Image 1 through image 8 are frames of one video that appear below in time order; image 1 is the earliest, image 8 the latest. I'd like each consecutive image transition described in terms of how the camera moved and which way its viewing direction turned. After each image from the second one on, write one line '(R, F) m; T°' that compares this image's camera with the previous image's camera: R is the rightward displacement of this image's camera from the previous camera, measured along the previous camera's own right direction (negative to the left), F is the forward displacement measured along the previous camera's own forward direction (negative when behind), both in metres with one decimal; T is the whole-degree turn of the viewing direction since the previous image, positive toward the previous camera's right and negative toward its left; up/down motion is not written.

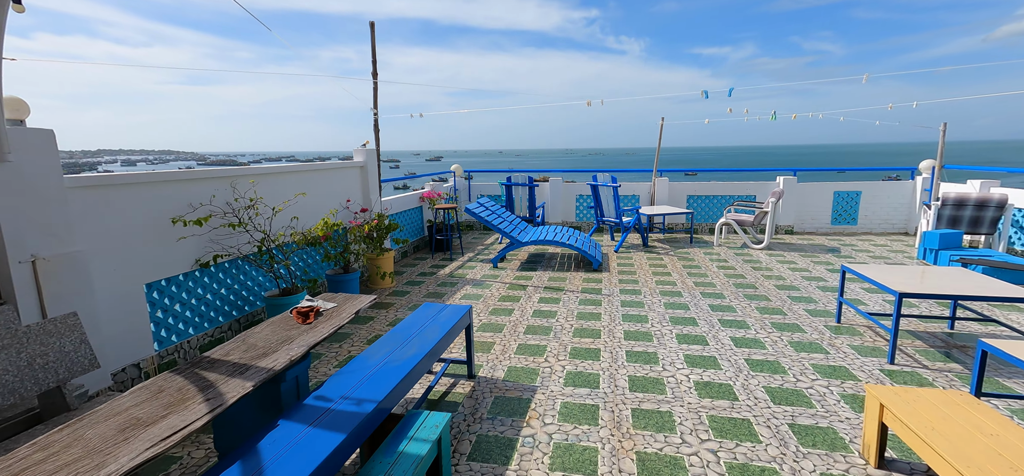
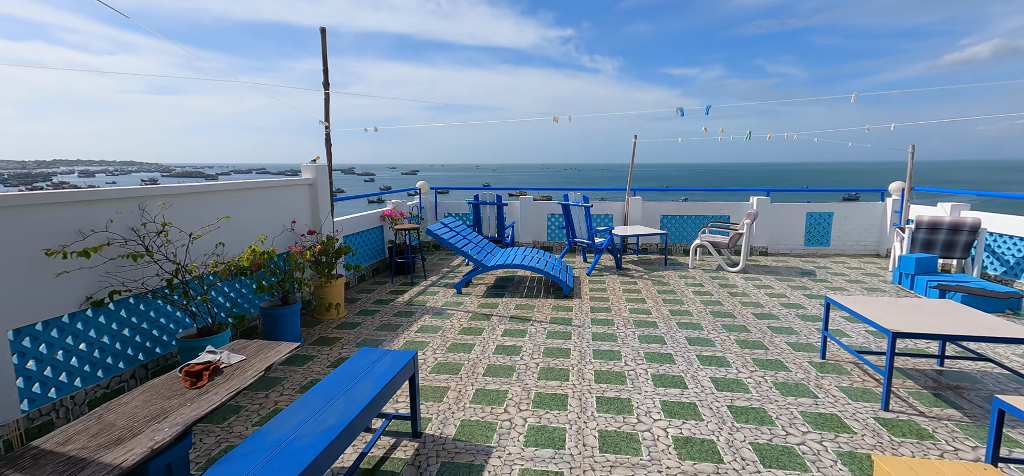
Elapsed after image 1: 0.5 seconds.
(+0.1, +0.3) m; +3°
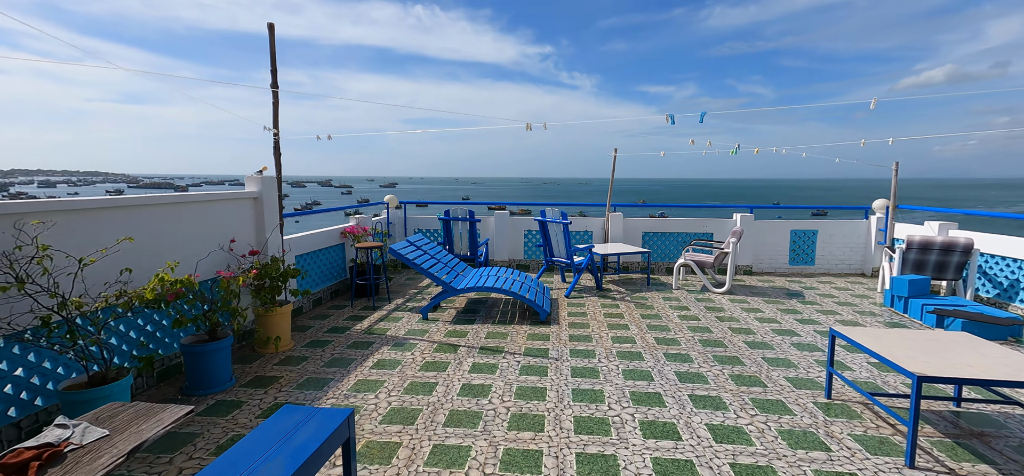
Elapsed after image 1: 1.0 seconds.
(+0.1, +0.4) m; +3°
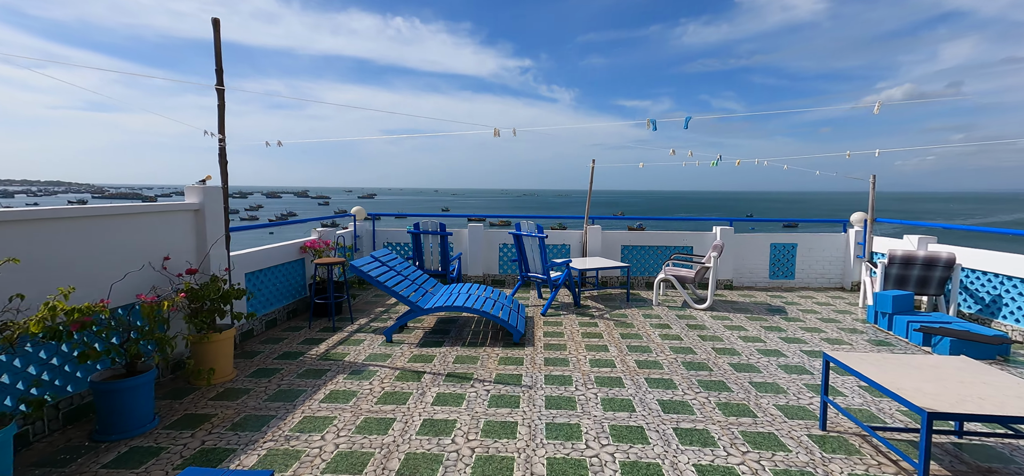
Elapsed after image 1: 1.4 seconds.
(+0.1, +0.2) m; +3°
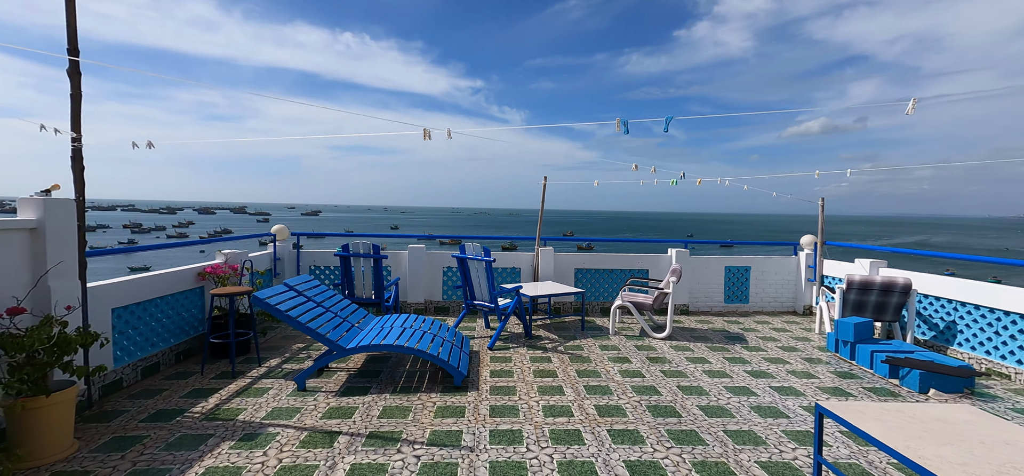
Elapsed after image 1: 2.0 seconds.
(+0.1, +0.5) m; +6°
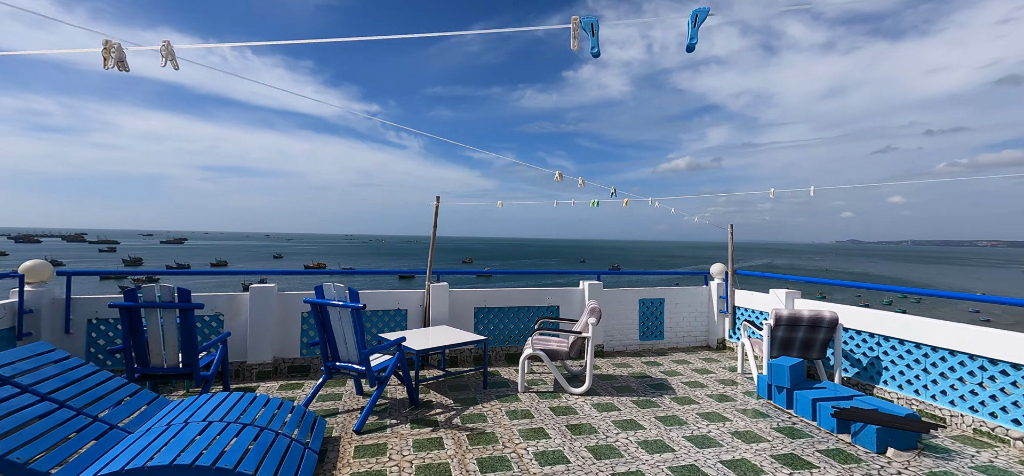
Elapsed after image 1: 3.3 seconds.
(+0.1, +0.9) m; +13°
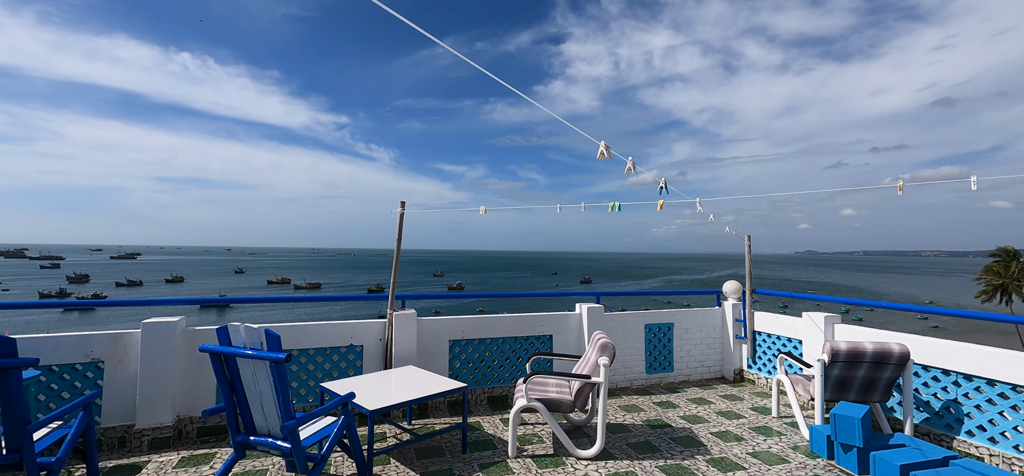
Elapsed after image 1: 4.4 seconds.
(-0.1, +0.8) m; +4°
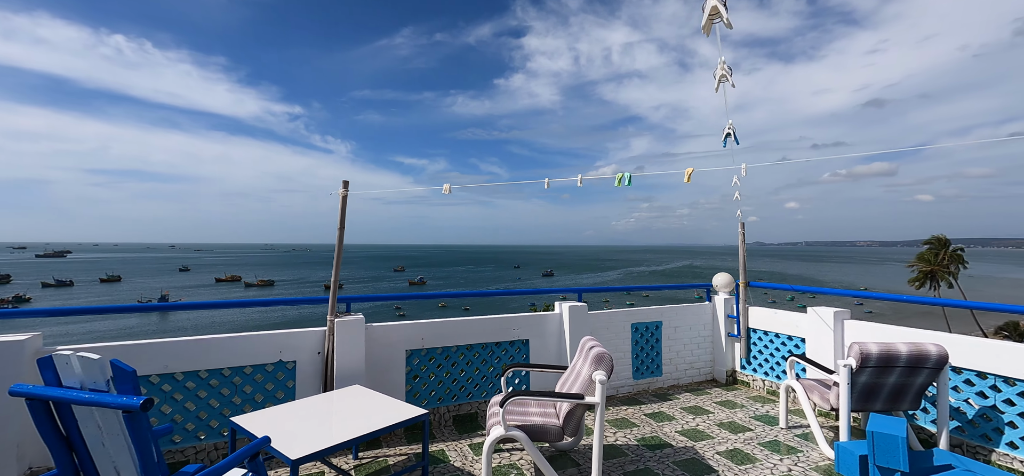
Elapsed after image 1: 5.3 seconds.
(-0.1, +0.6) m; +5°
